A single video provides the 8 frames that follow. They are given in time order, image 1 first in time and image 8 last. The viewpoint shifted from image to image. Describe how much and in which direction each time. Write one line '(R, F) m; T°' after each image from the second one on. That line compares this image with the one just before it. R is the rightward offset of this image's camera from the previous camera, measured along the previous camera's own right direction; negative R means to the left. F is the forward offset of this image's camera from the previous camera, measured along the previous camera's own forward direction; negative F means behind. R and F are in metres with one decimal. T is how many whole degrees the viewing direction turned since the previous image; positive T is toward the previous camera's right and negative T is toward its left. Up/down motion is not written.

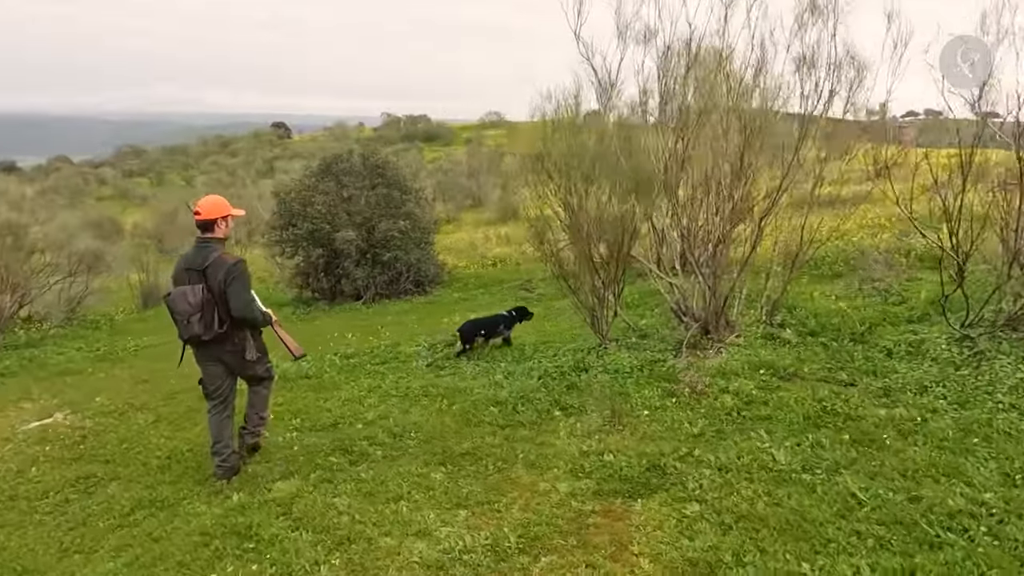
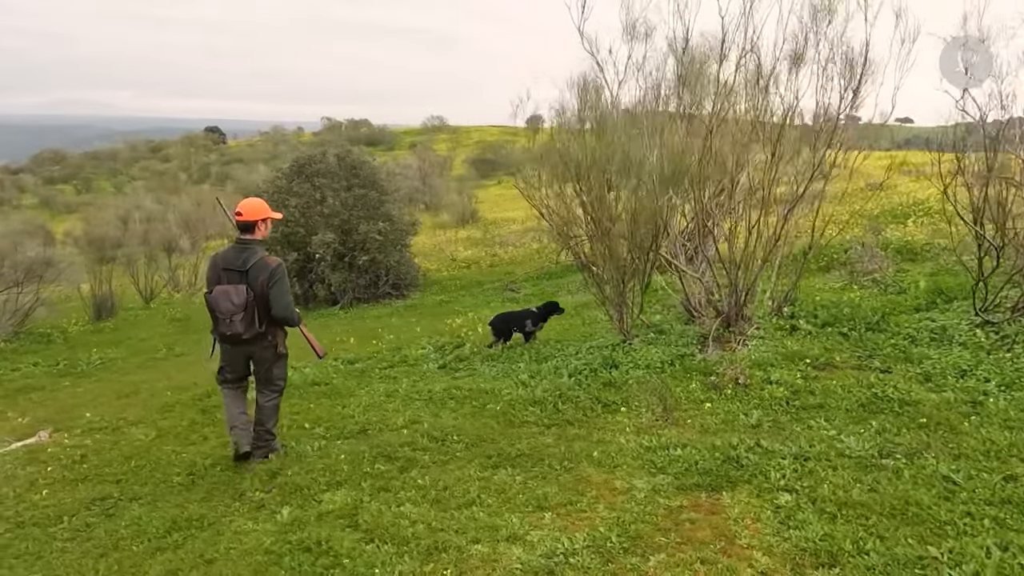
(-1.1, +0.2) m; +5°
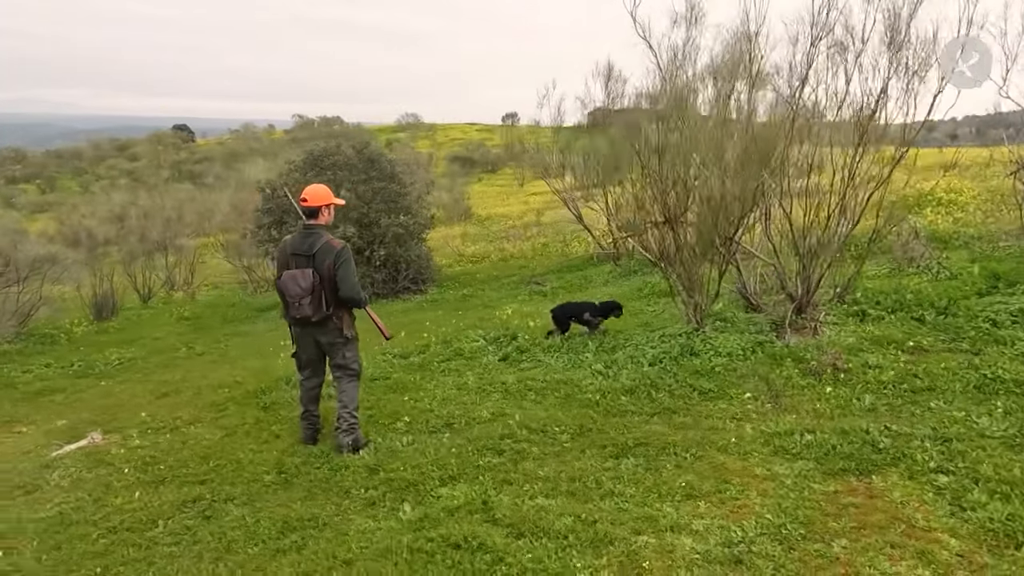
(-1.3, +0.2) m; +2°
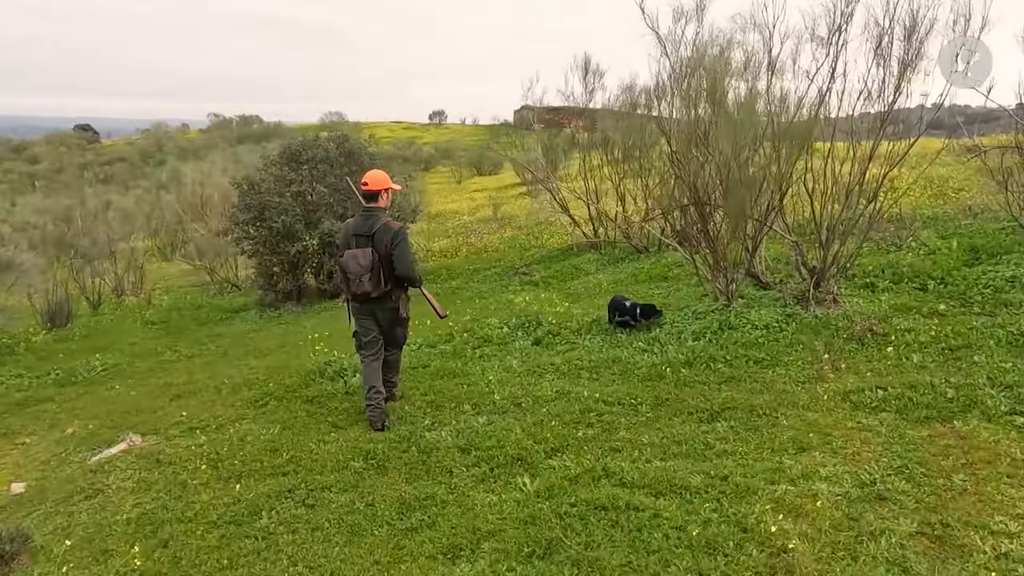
(-1.5, -0.1) m; +6°
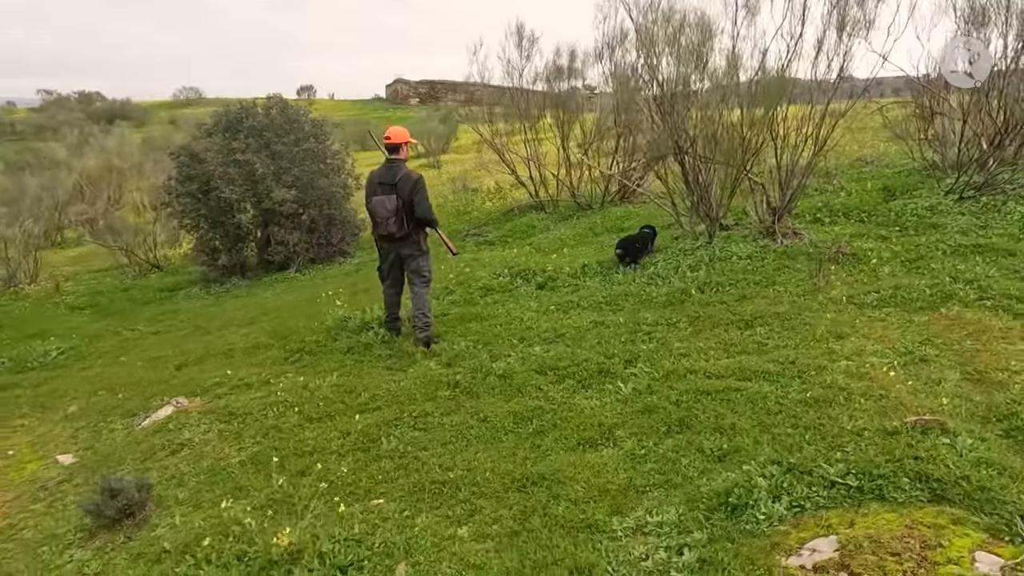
(-2.0, -0.5) m; +11°
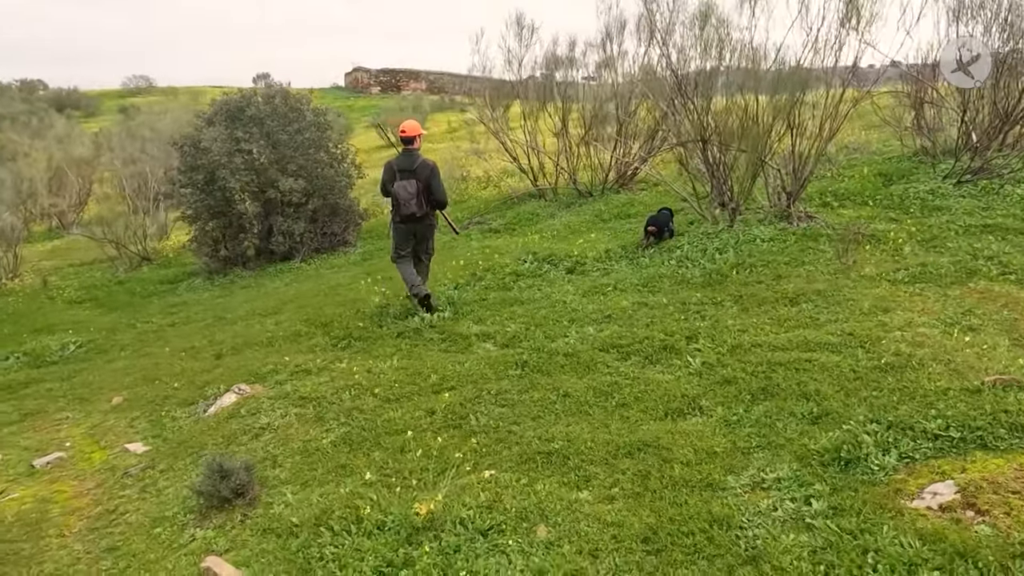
(-1.1, -0.2) m; +3°
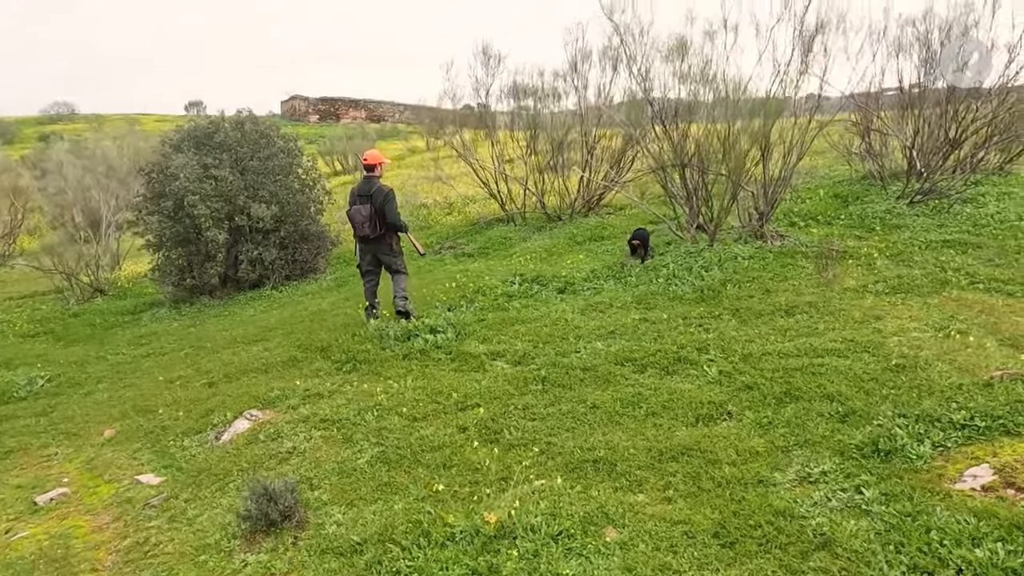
(-0.9, -0.2) m; +5°
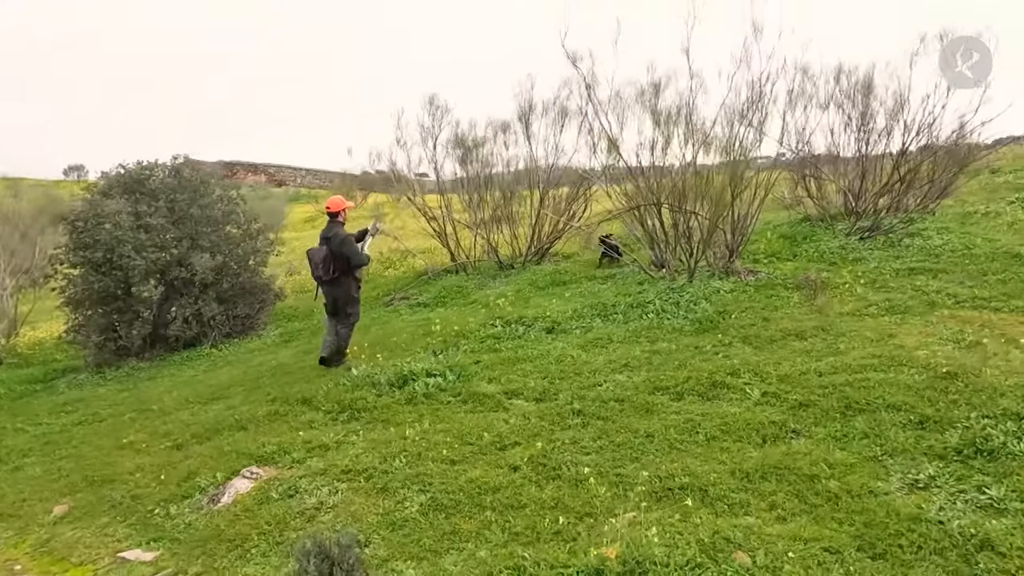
(-1.4, +0.5) m; +9°
